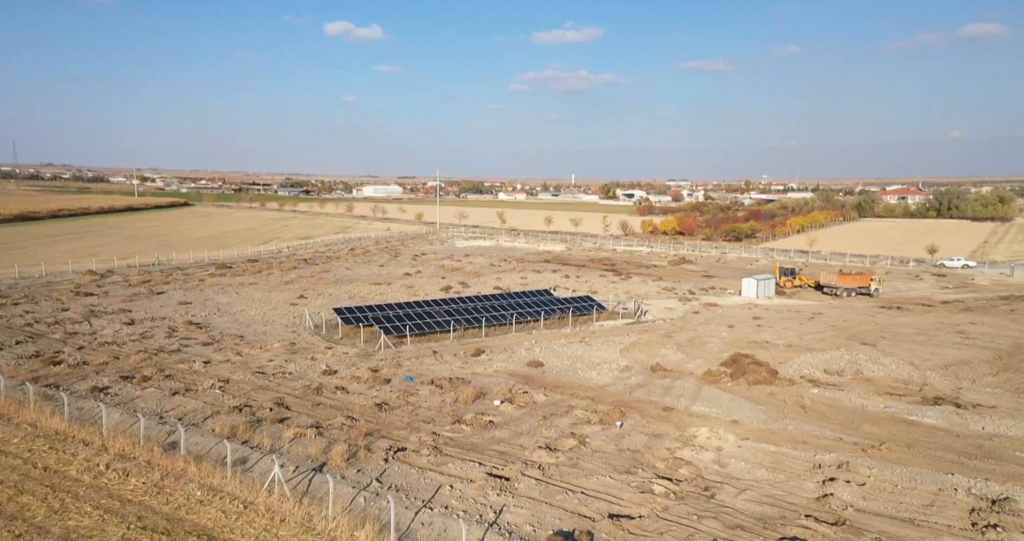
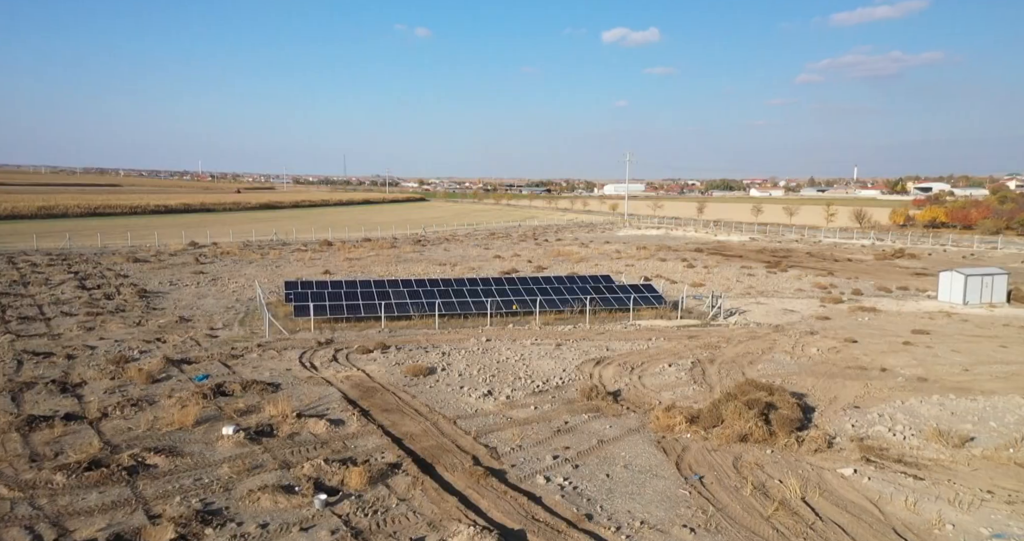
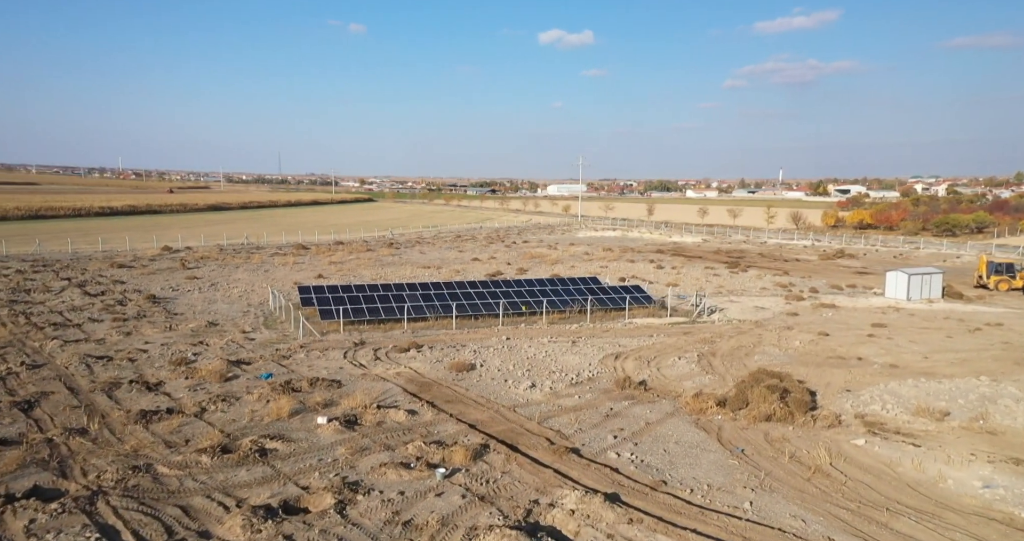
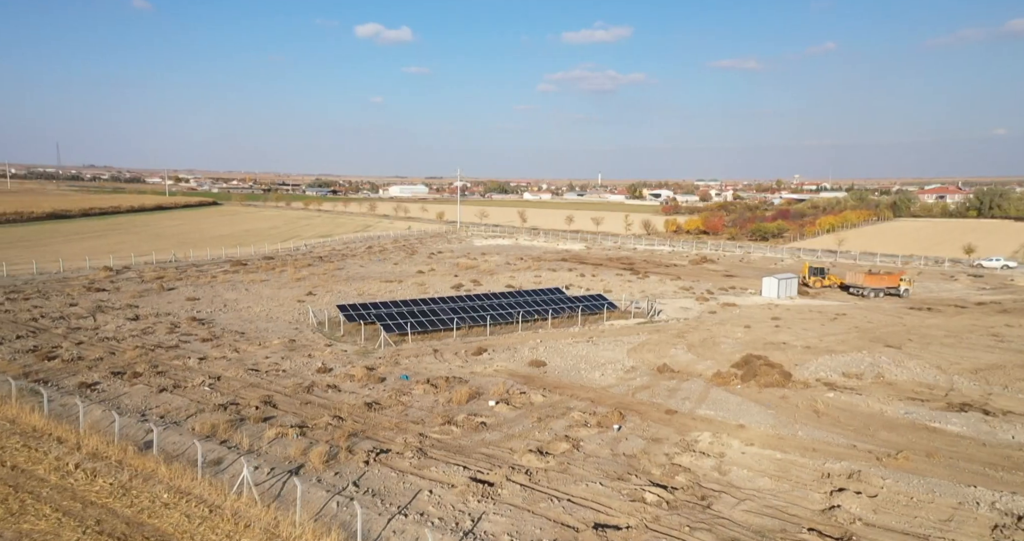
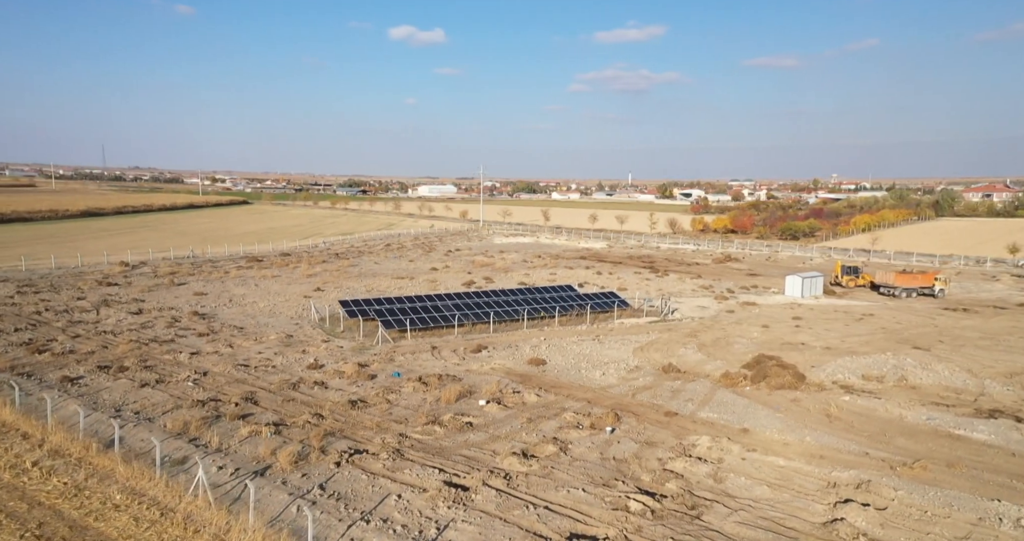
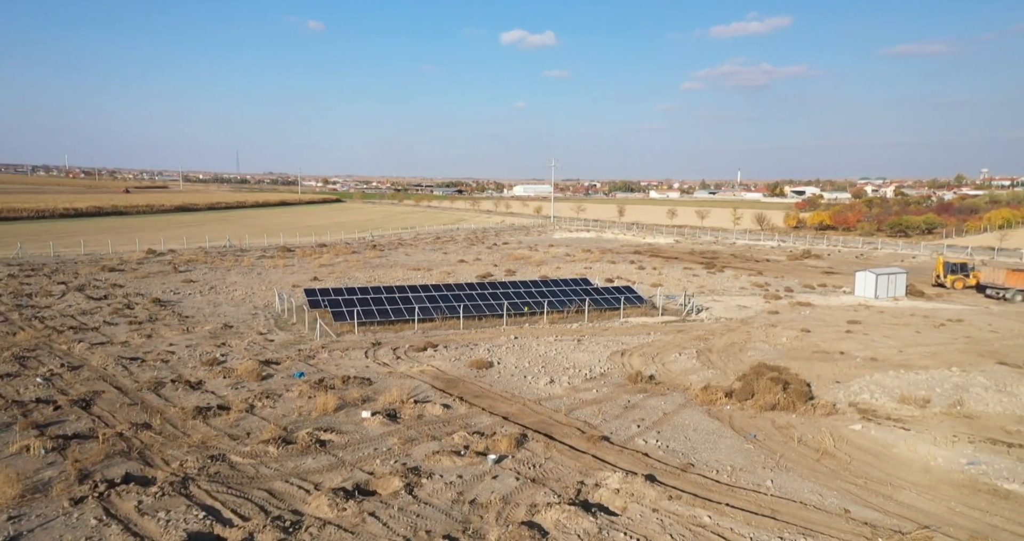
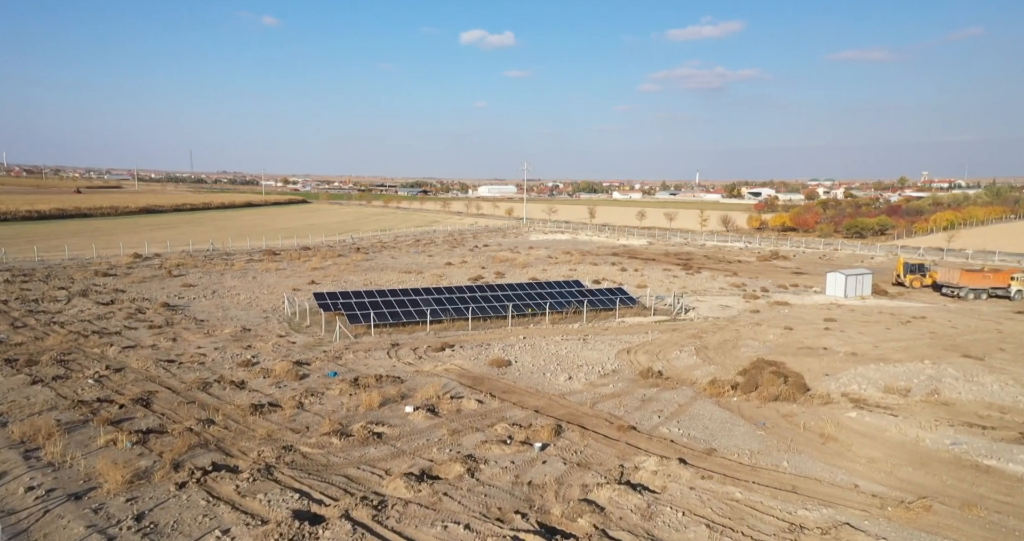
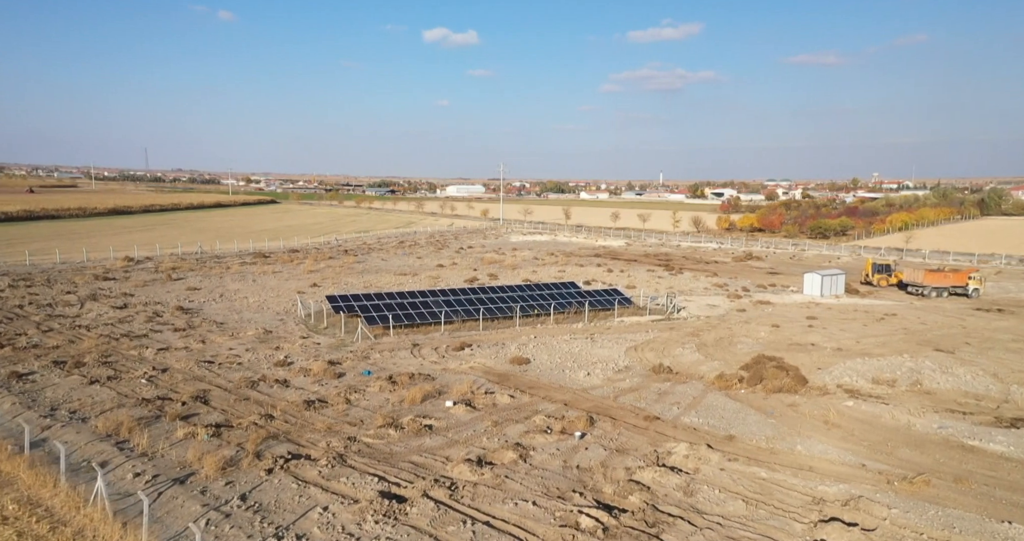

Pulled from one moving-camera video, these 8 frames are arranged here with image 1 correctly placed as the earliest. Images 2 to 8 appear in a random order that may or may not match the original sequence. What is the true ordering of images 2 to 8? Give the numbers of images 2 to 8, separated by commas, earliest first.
4, 5, 8, 7, 6, 3, 2
